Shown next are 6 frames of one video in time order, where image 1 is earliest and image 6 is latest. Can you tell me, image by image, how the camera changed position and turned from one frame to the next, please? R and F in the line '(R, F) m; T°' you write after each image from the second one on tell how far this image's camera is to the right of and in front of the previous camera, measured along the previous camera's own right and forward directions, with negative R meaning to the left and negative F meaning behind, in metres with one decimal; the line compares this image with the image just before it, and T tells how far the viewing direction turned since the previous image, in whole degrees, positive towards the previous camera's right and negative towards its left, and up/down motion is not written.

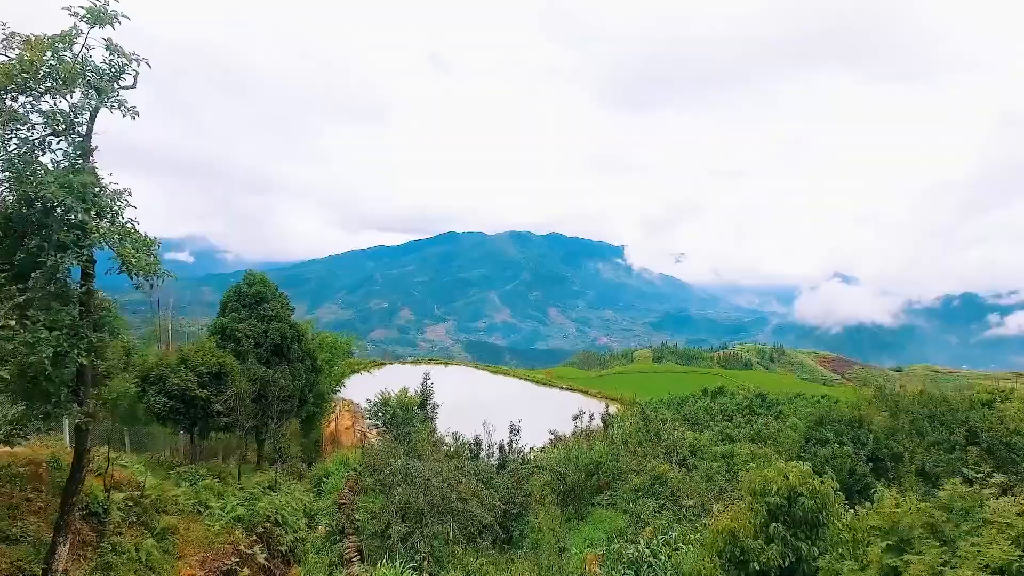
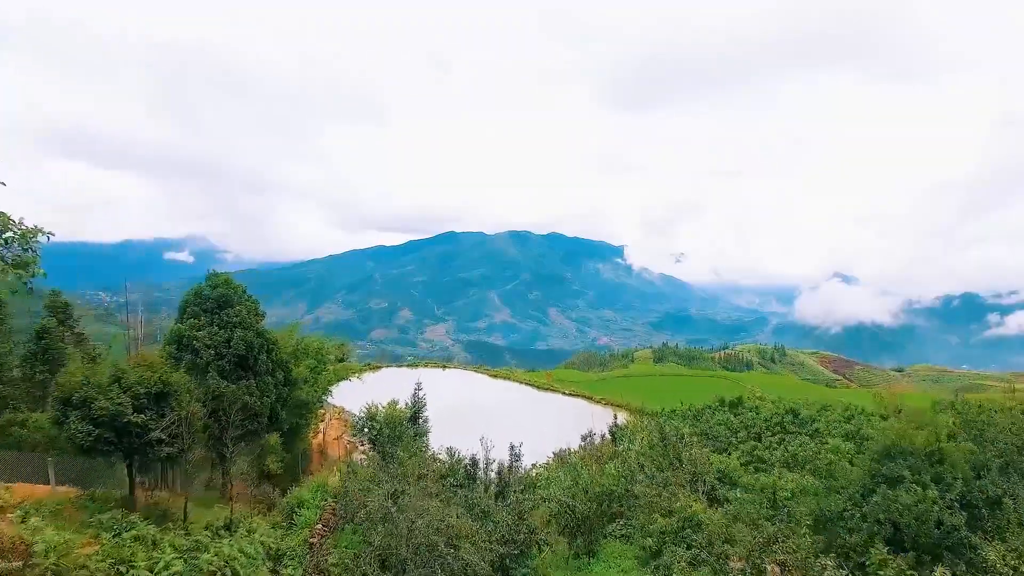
(0.0, +2.2) m; 0°
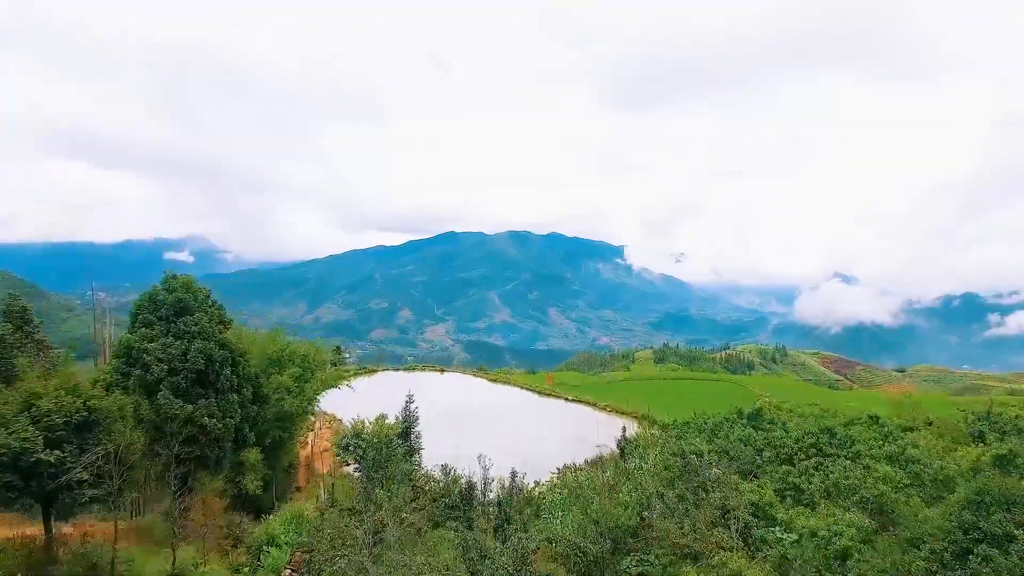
(0.0, +1.9) m; 0°
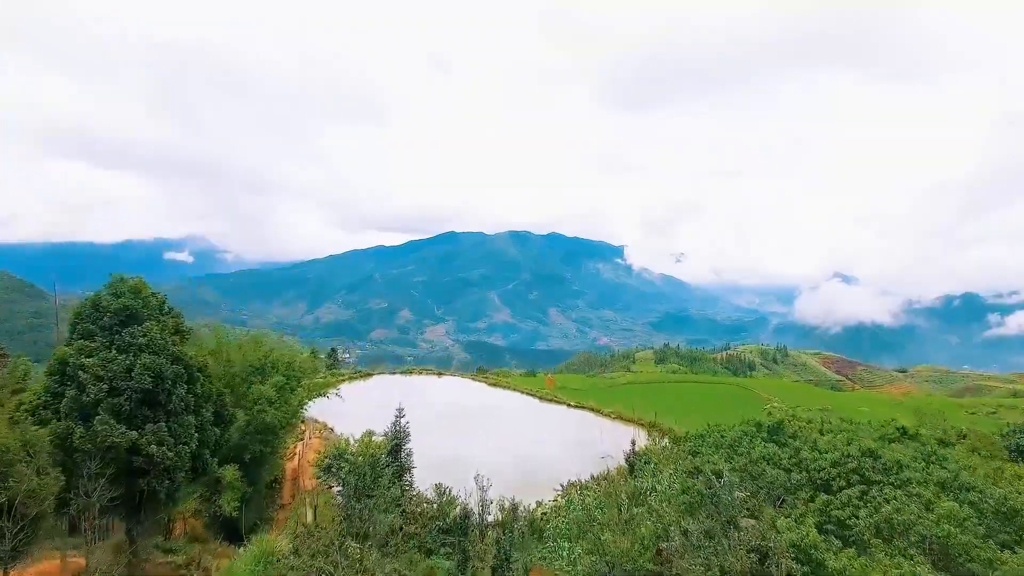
(0.0, +1.8) m; 0°
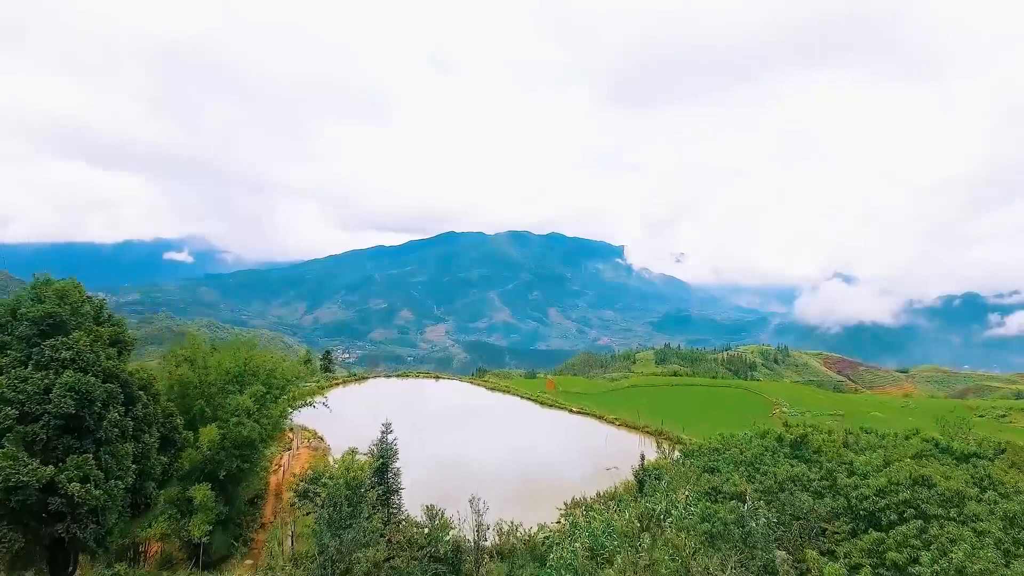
(0.0, +1.8) m; 0°
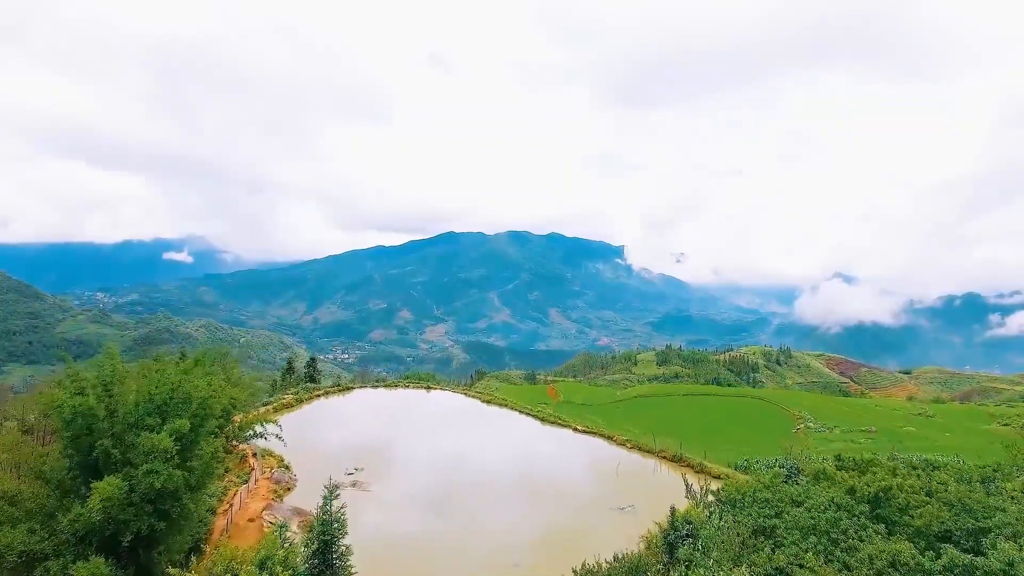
(+0.2, +4.5) m; 0°
